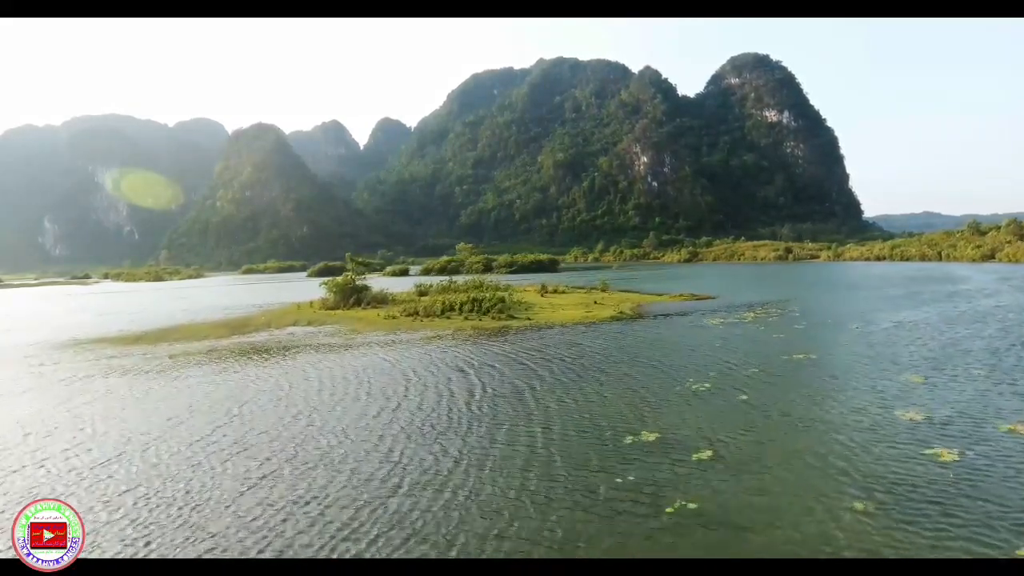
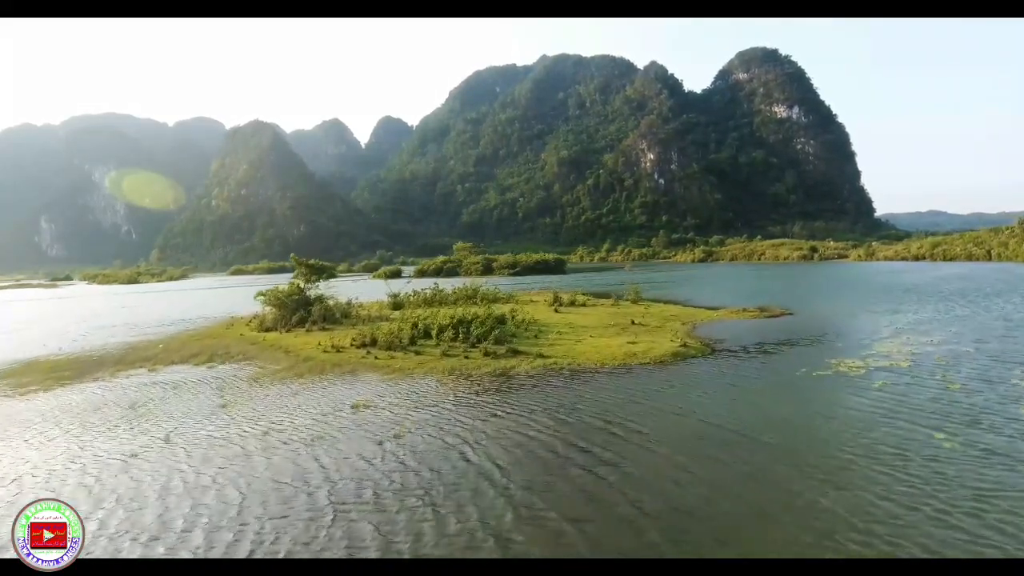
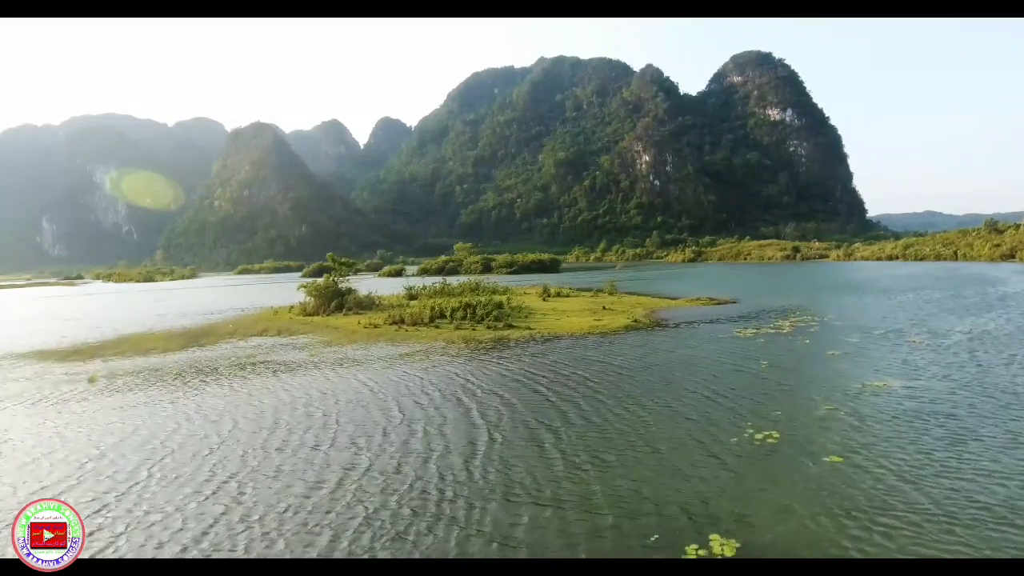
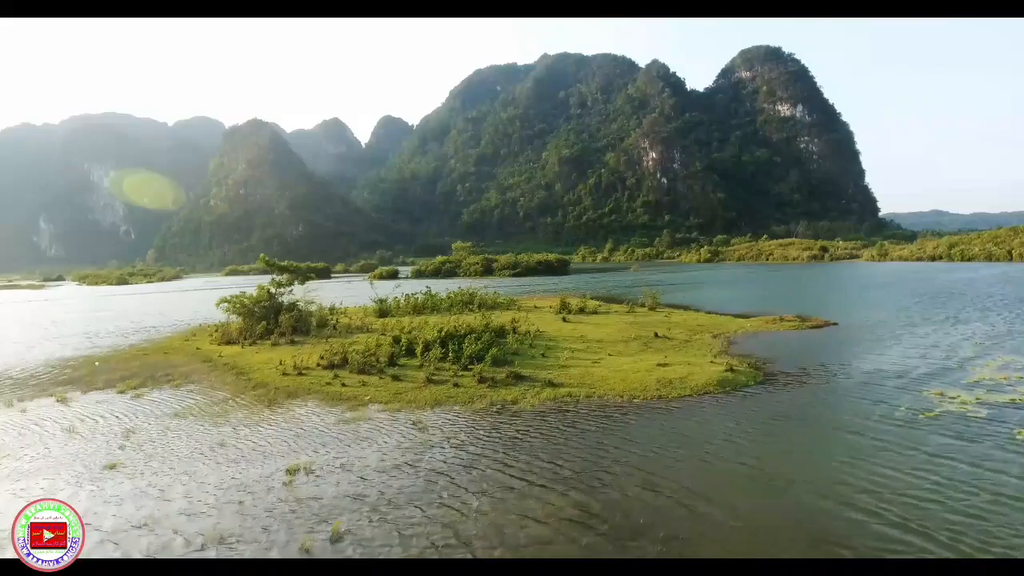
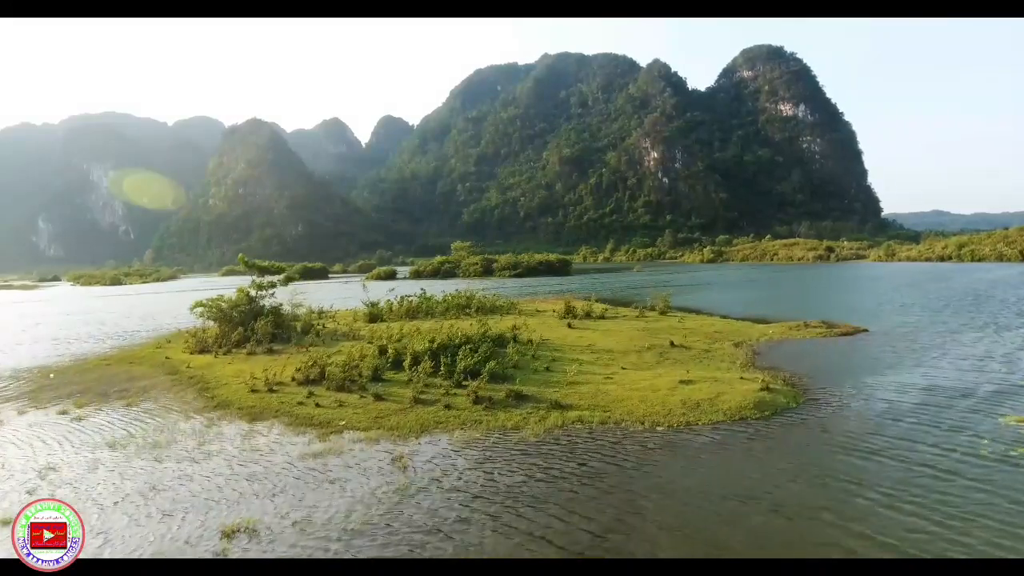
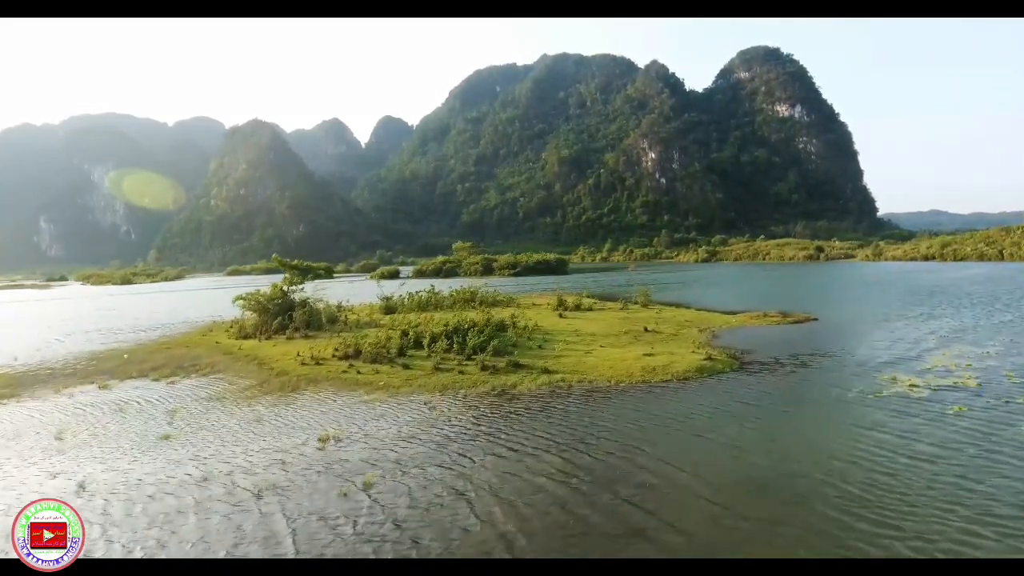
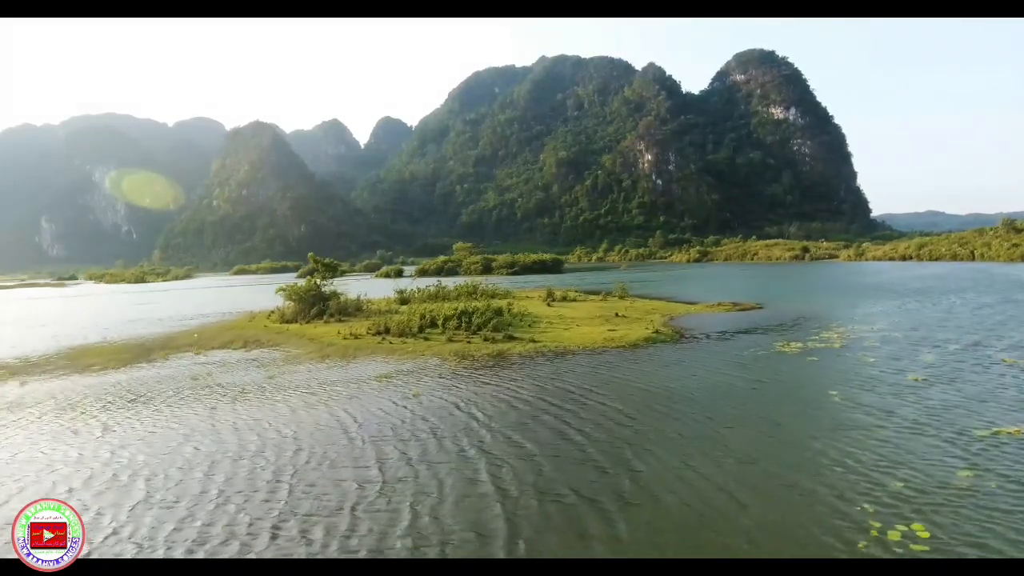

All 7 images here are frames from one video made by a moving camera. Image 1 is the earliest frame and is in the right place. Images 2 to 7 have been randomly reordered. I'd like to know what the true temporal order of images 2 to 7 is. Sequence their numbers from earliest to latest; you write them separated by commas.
3, 7, 2, 6, 4, 5
